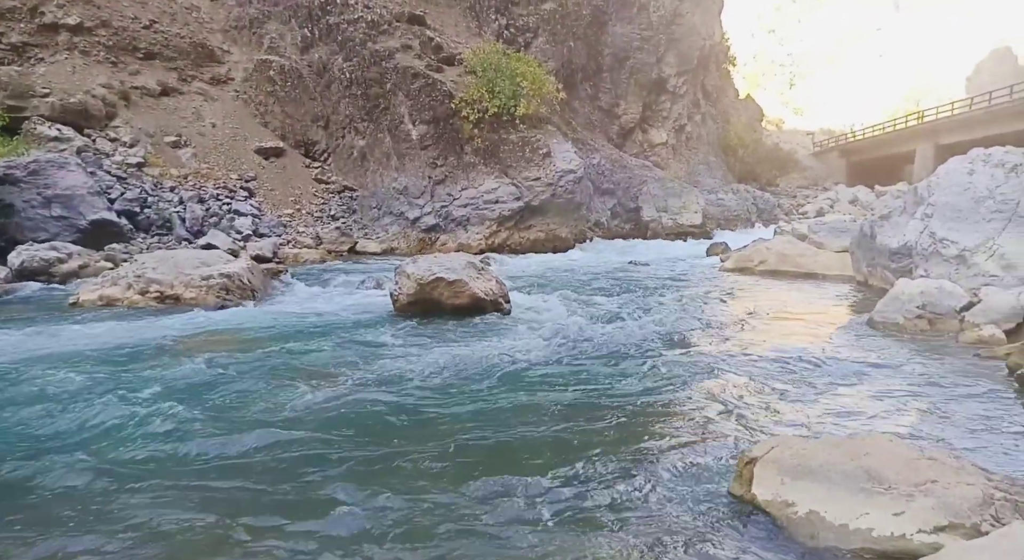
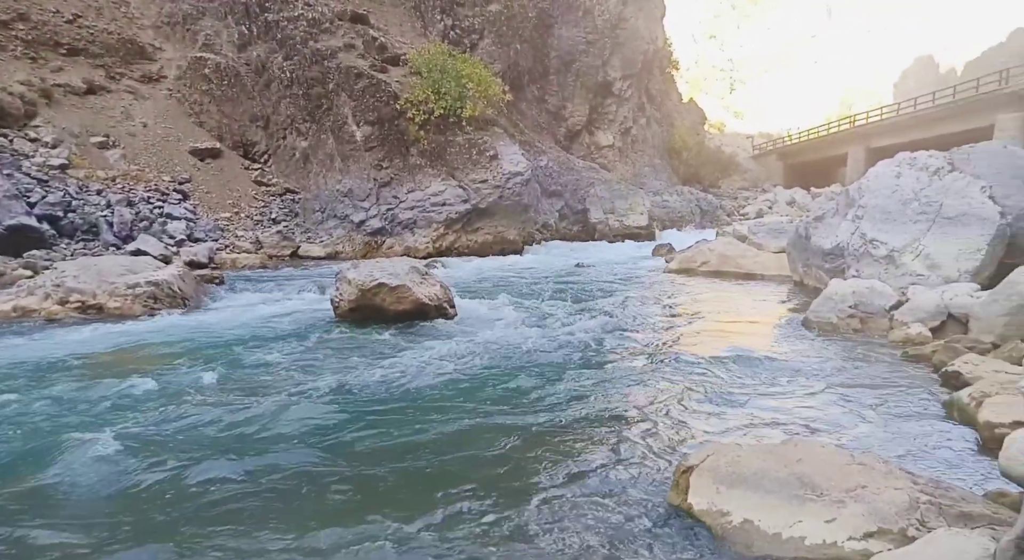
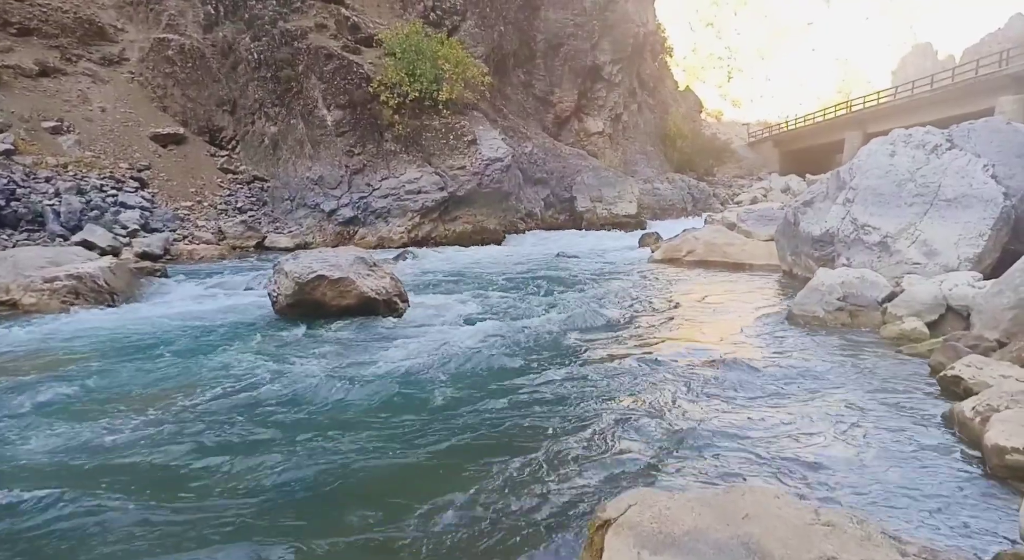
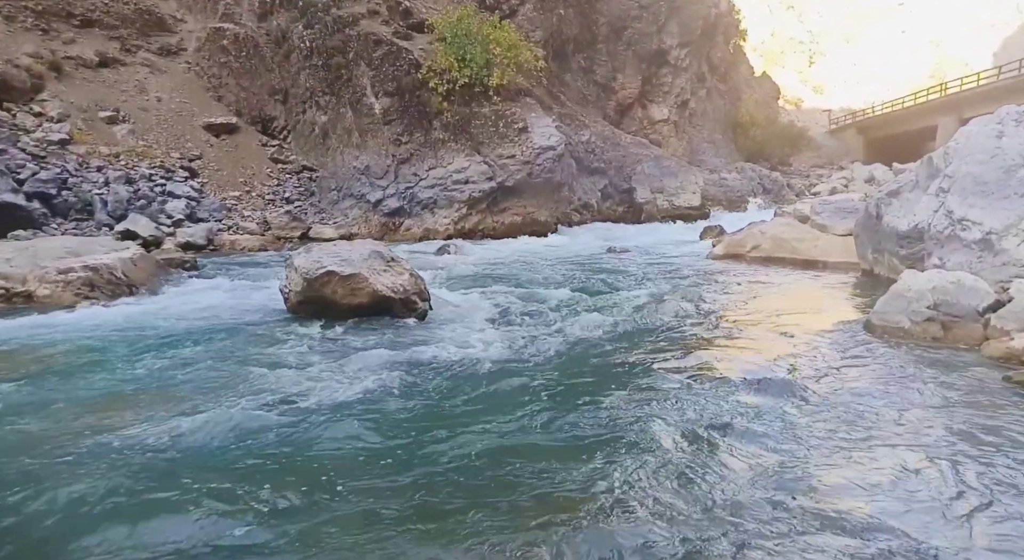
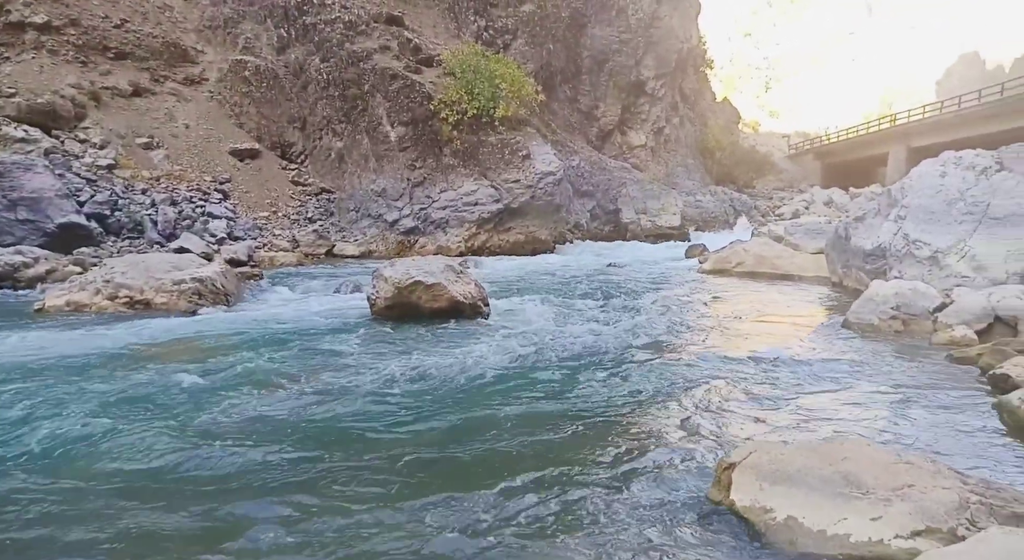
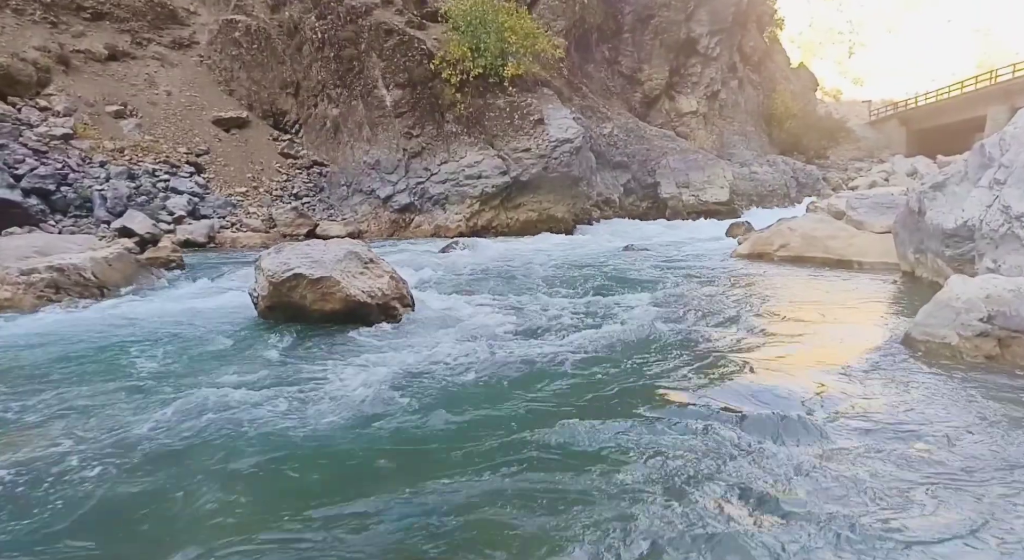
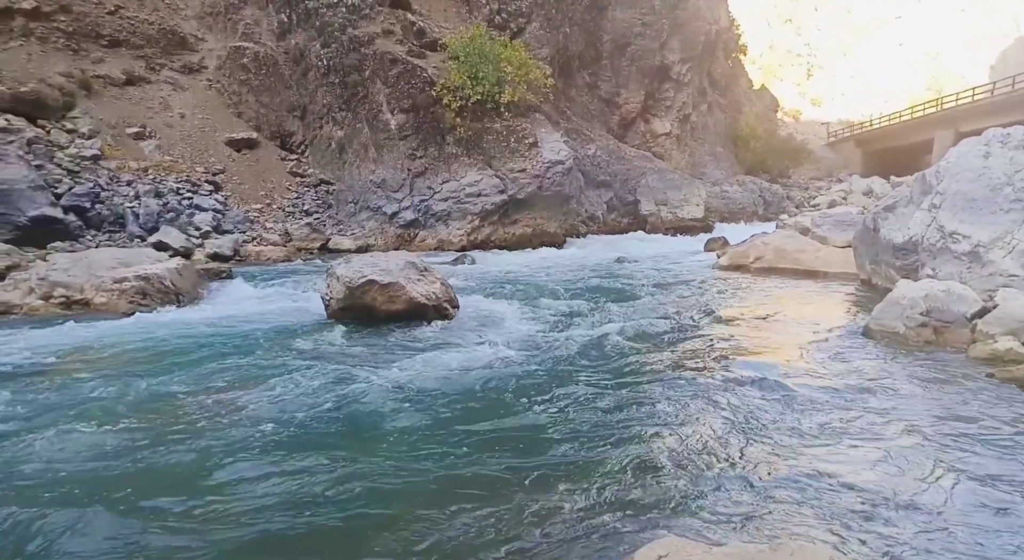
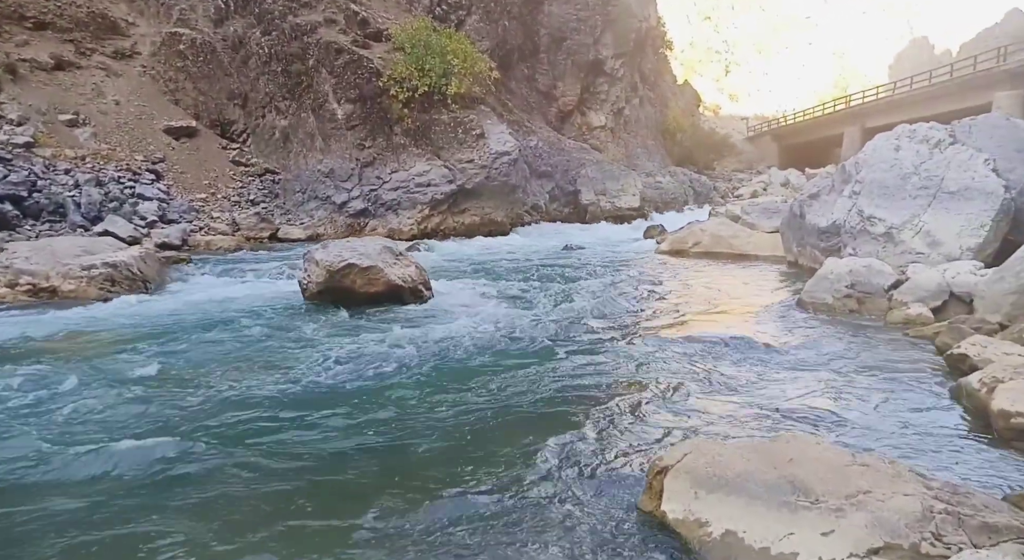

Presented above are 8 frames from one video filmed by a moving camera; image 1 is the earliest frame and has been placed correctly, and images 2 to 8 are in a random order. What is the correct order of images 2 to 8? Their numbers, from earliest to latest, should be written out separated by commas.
5, 2, 8, 3, 7, 4, 6
